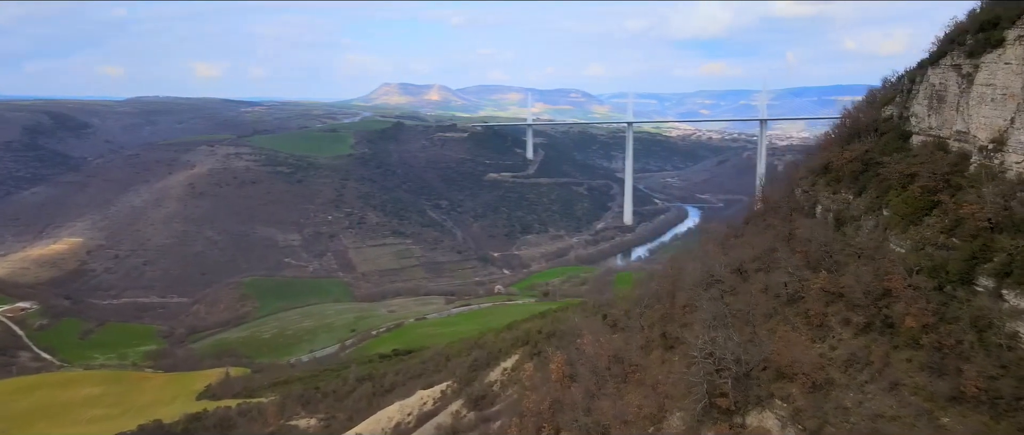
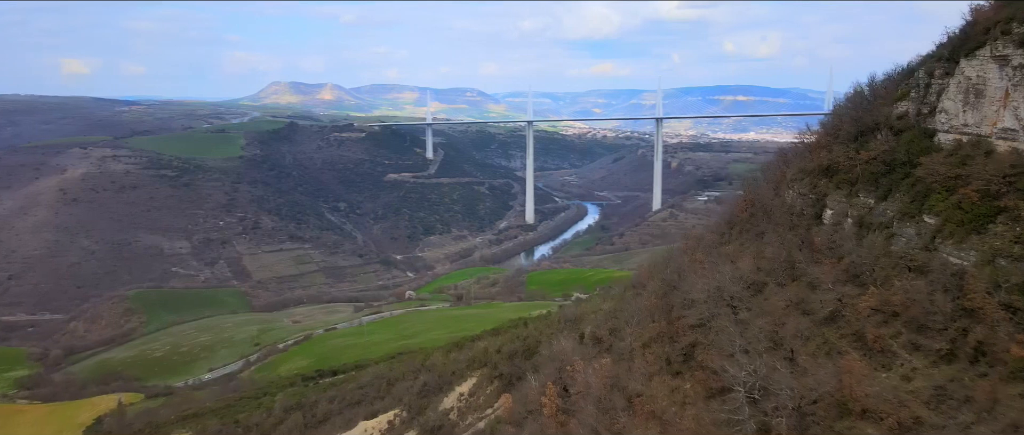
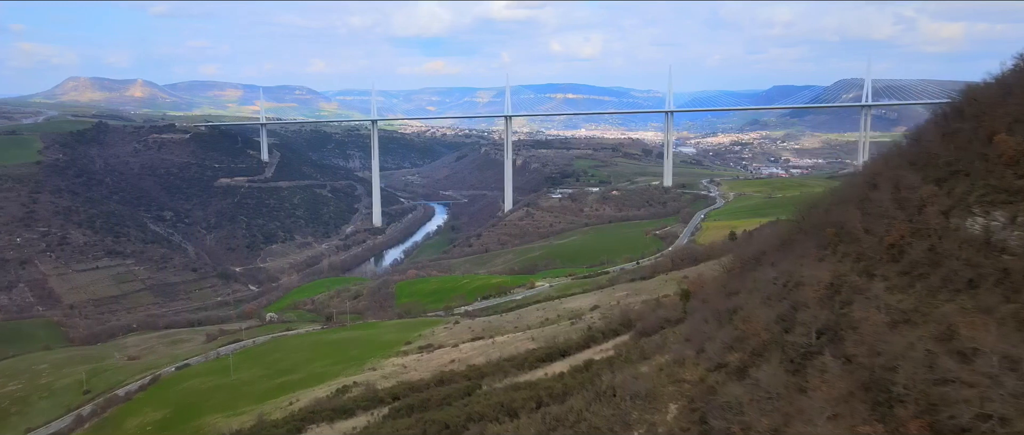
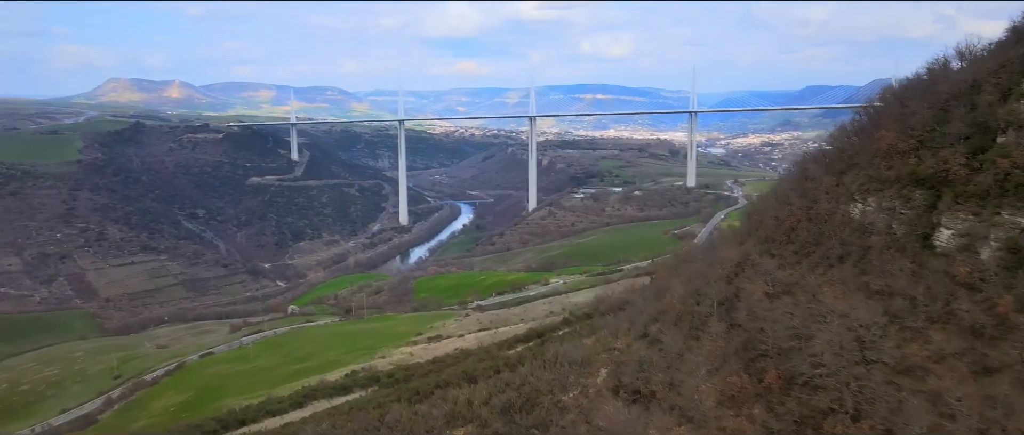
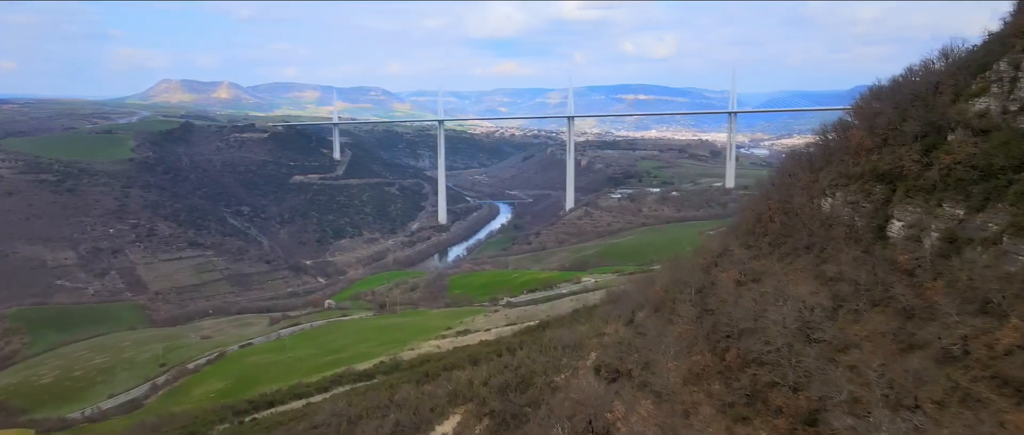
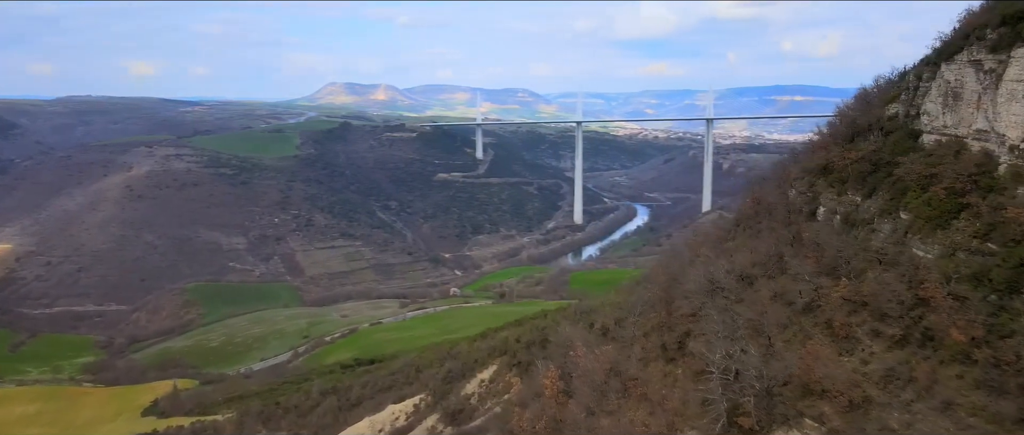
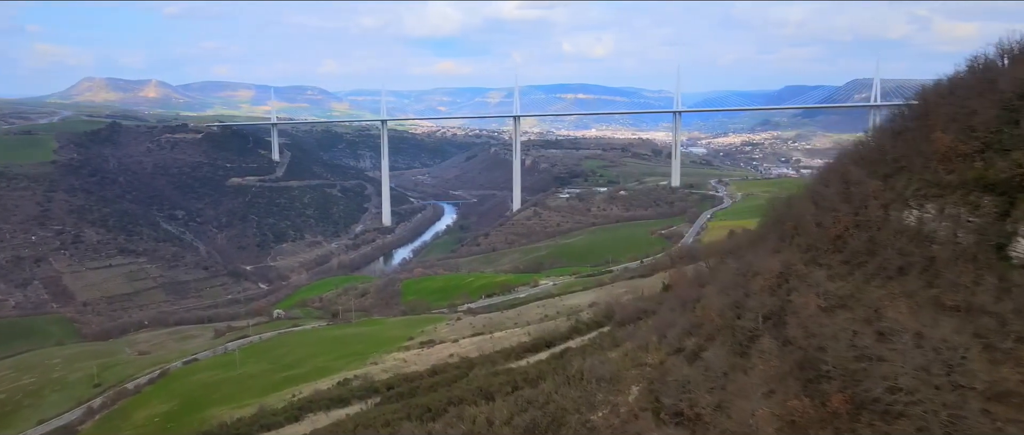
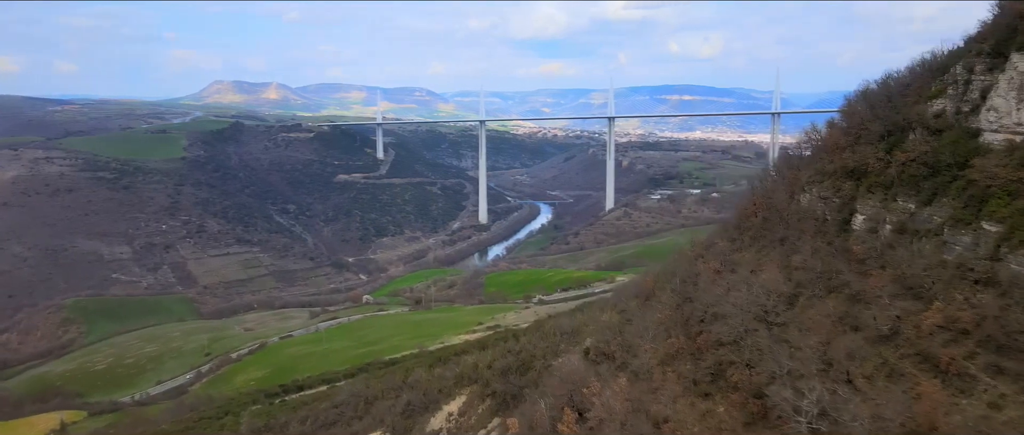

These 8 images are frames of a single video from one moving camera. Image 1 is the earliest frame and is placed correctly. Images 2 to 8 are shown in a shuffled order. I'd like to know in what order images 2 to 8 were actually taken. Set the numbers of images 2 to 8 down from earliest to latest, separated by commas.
6, 2, 8, 5, 4, 7, 3
